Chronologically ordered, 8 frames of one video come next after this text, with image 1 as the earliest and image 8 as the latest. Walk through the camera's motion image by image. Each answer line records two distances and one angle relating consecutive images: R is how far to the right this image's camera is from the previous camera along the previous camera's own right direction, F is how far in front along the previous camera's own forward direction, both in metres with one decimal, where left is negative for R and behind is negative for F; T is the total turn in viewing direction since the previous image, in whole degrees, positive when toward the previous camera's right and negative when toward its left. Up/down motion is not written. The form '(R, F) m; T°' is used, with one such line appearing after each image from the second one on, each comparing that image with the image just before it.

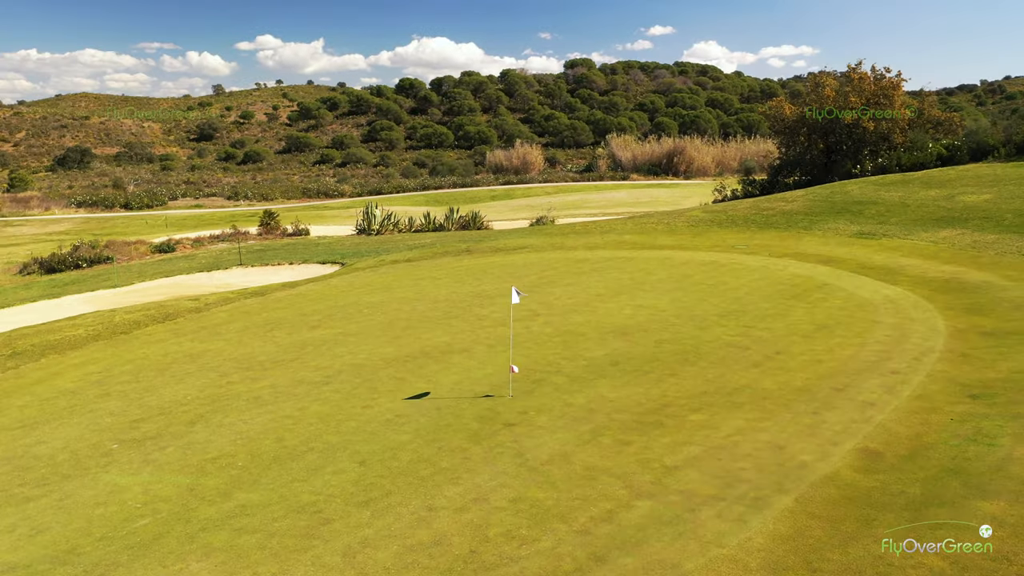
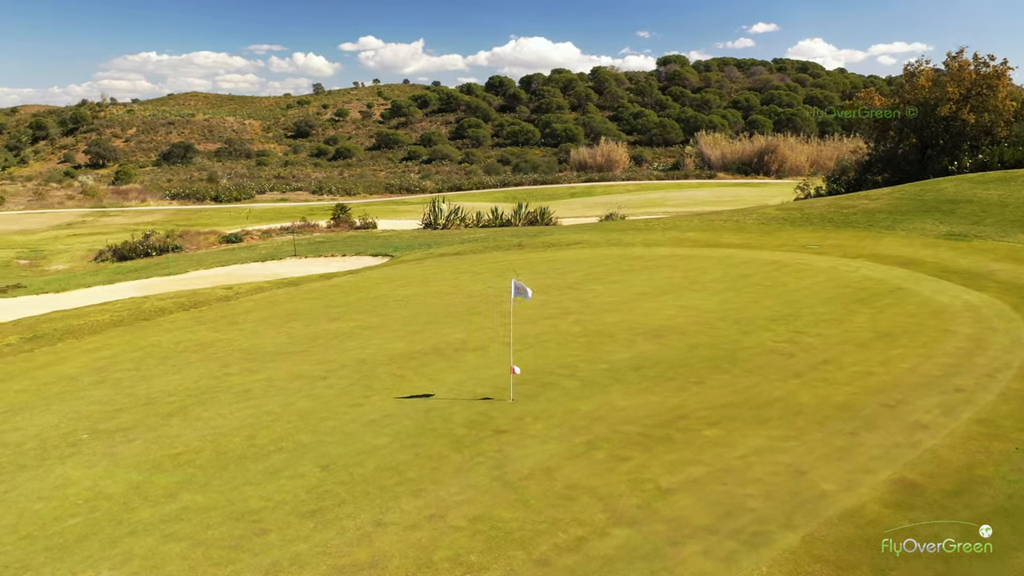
(+1.3, +1.3) m; -6°
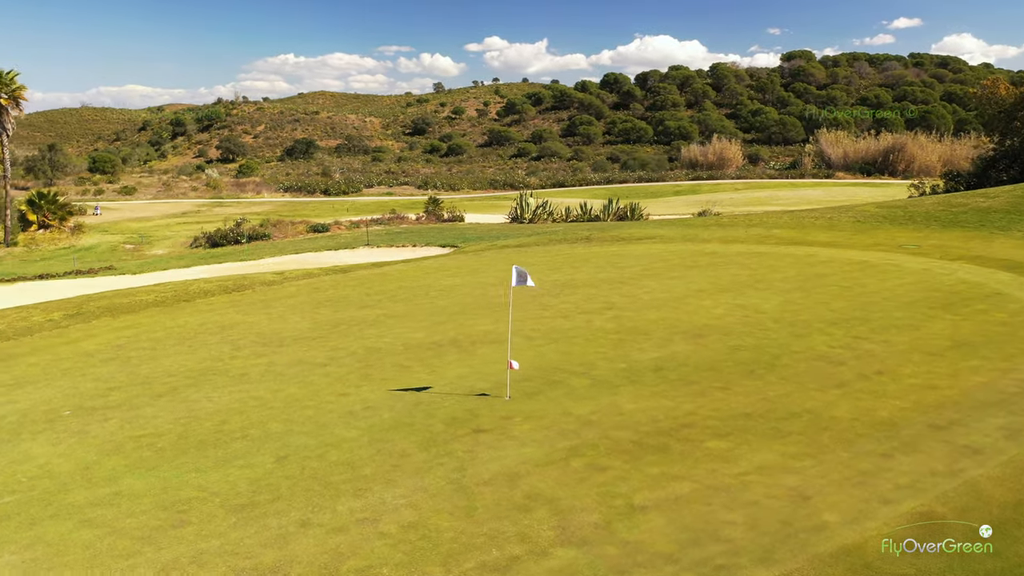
(+1.6, +1.2) m; -8°
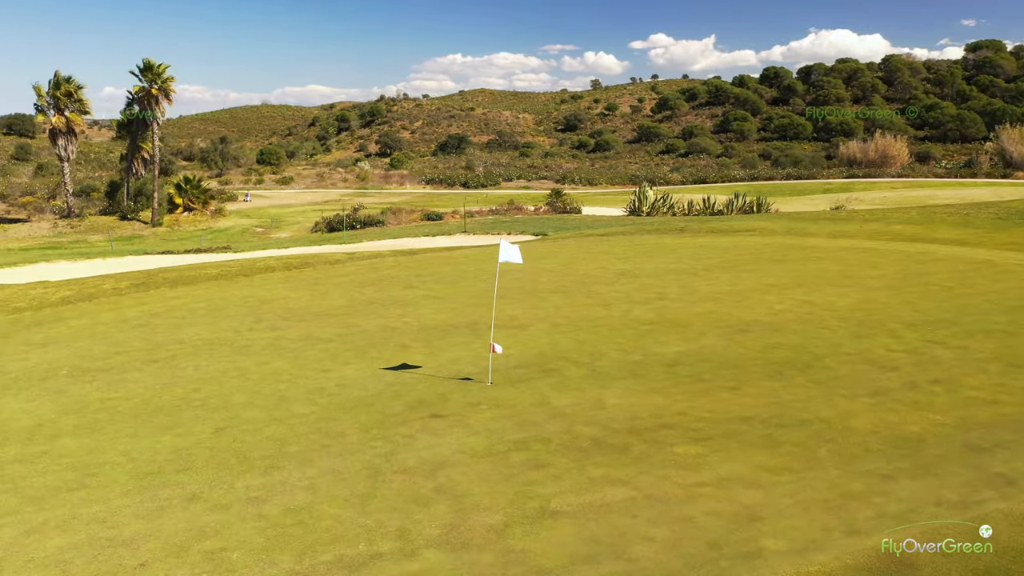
(+2.1, +1.2) m; -11°
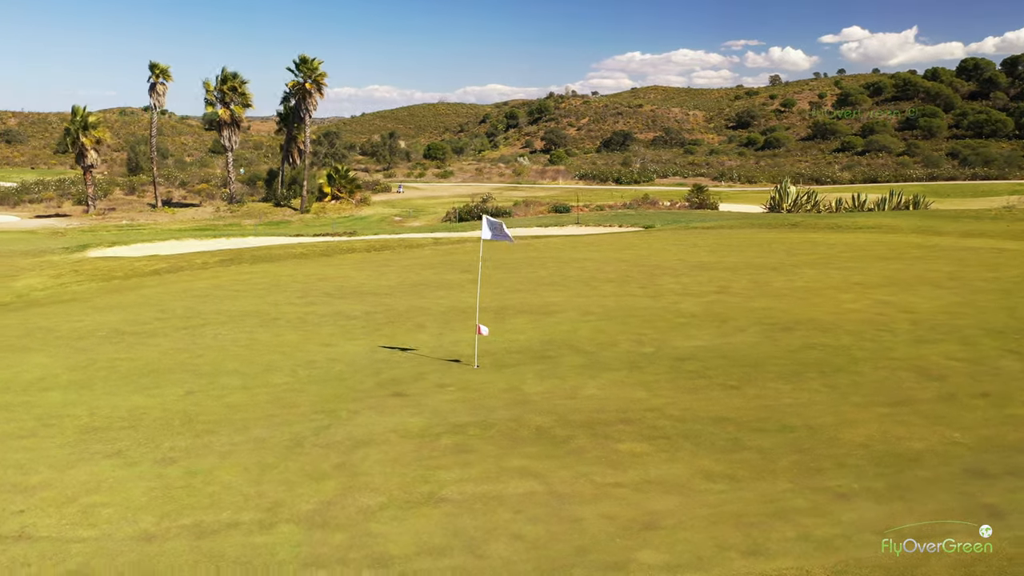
(+2.1, +0.8) m; -12°
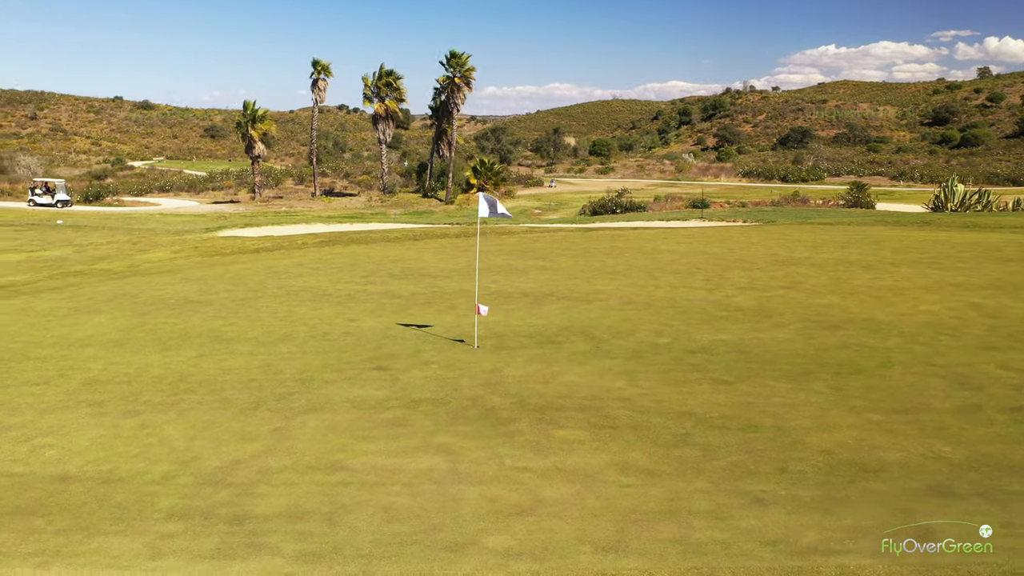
(+2.0, +0.5) m; -12°
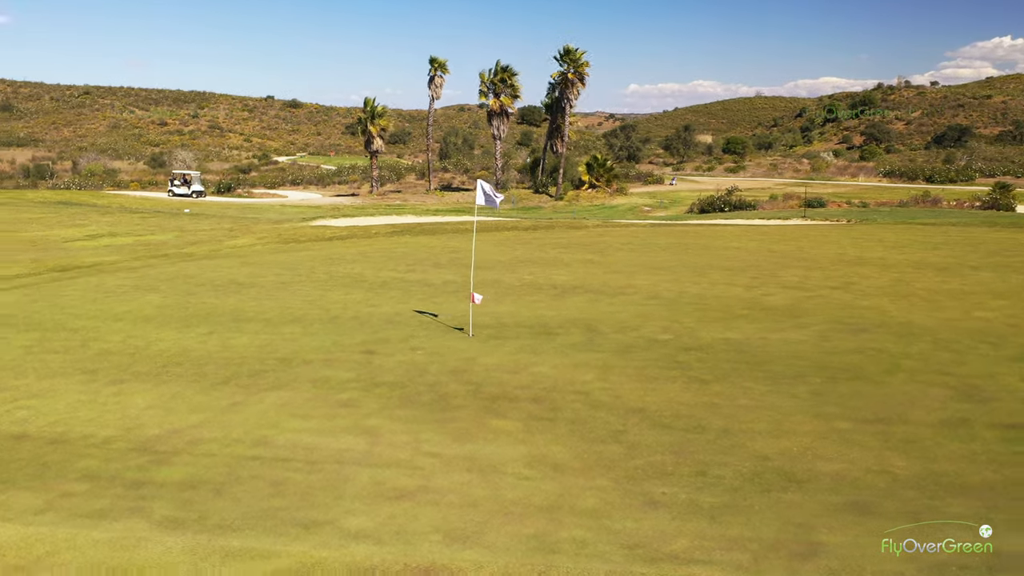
(+1.6, +0.3) m; -9°
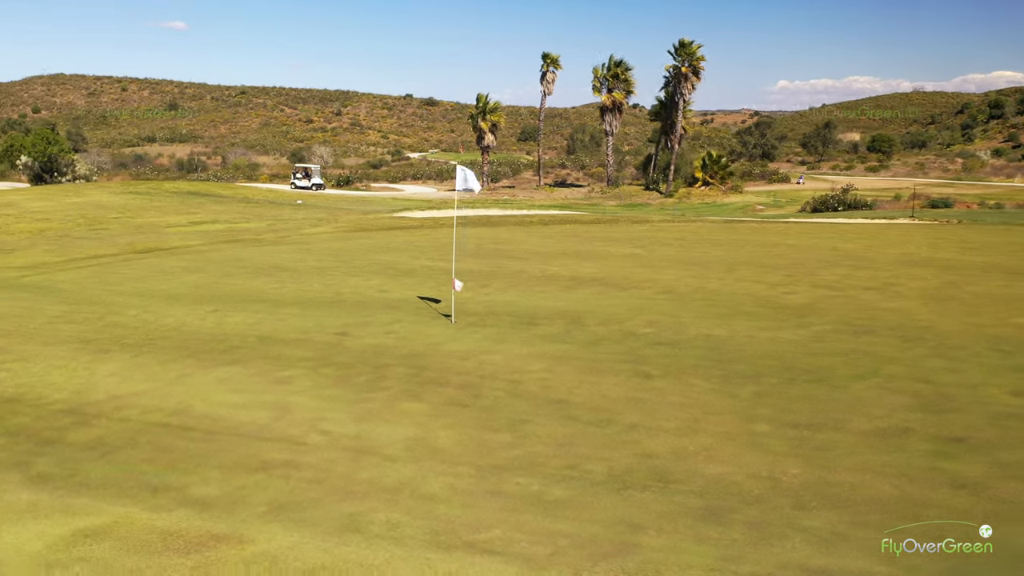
(+1.8, +0.3) m; -9°
